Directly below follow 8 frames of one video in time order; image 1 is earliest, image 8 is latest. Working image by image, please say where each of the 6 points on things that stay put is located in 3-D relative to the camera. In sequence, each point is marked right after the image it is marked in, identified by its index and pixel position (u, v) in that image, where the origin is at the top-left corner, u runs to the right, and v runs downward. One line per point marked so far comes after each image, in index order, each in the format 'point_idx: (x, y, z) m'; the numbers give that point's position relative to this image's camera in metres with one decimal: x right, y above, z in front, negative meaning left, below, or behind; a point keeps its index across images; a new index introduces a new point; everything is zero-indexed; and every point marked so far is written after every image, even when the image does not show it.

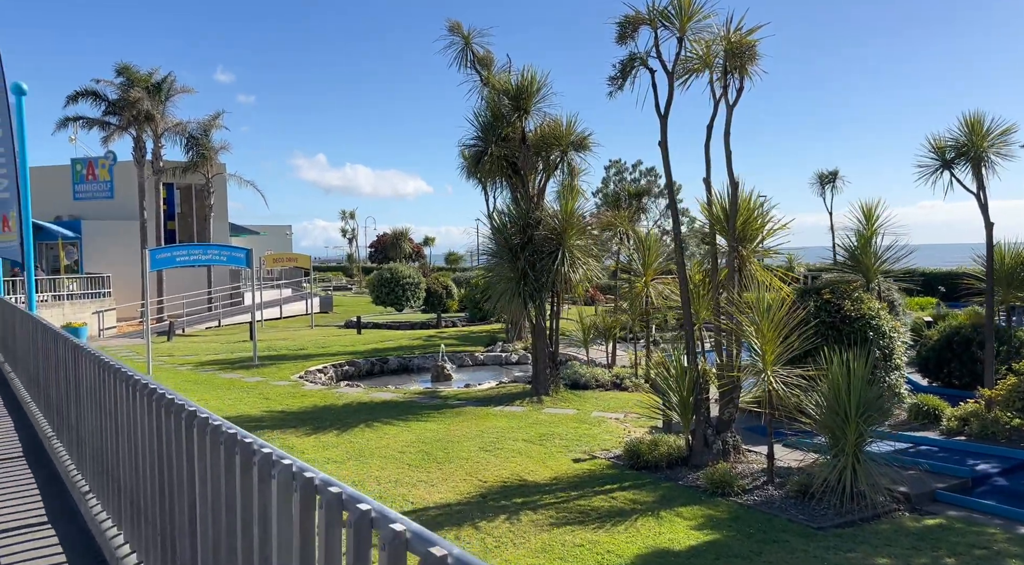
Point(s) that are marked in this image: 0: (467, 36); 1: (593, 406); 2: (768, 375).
0: (-0.7, +3.7, +10.8) m
1: (+1.2, -1.8, +10.6) m
2: (+2.4, -0.9, +6.8) m
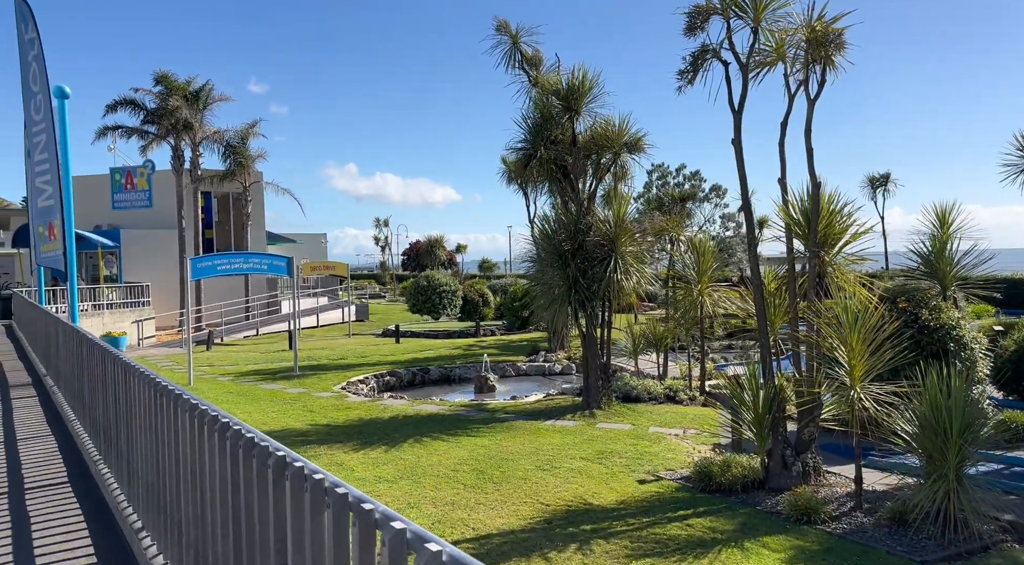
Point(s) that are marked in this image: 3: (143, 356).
0: (0.0, +3.6, +10.4) m
1: (+1.9, -1.9, +10.1) m
2: (+3.0, -0.9, +6.2) m
3: (-8.6, -1.7, +16.8) m
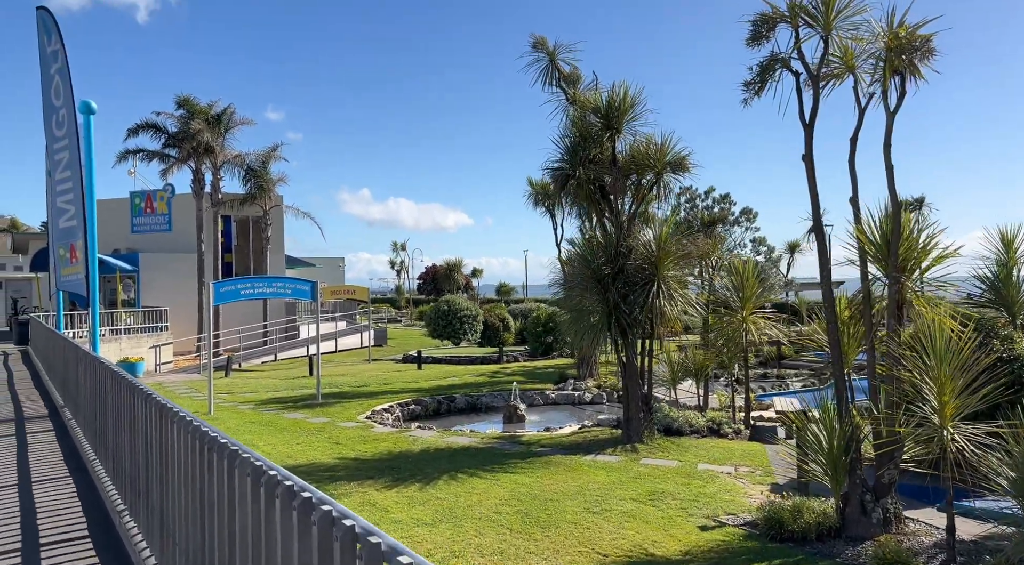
0: (+0.6, +3.2, +10.1) m
1: (+2.4, -2.3, +9.4) m
2: (+3.4, -1.2, +5.6) m
3: (-8.0, -2.3, +16.4) m
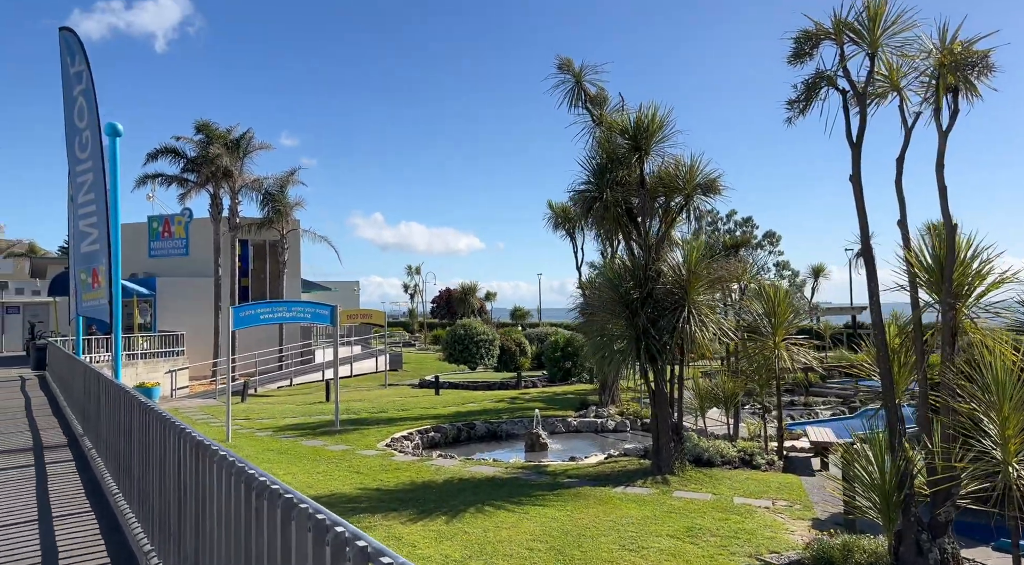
0: (+0.9, +2.9, +9.9) m
1: (+2.8, -2.6, +9.1) m
2: (+3.7, -1.4, +5.3) m
3: (-7.5, -2.8, +16.2) m
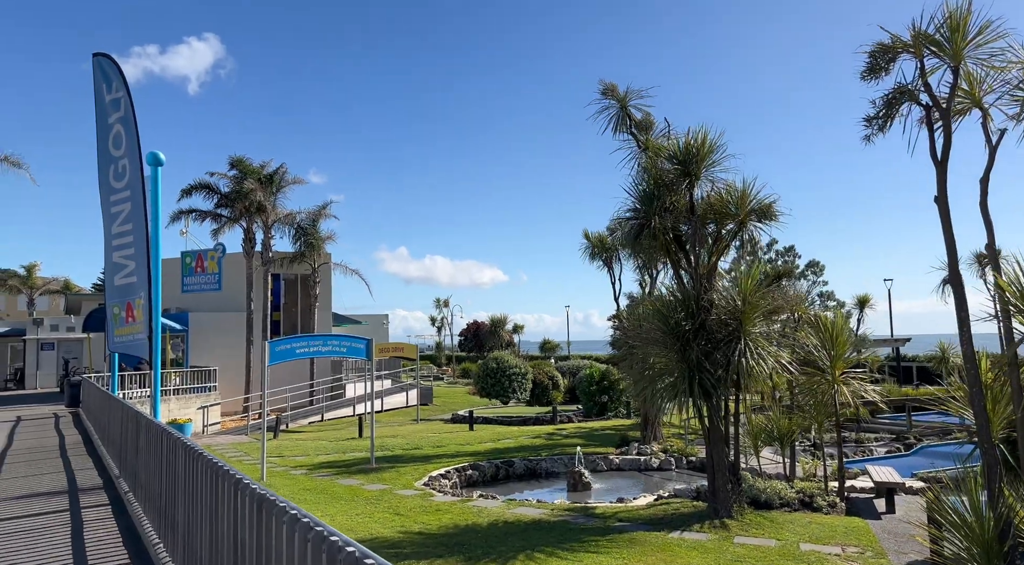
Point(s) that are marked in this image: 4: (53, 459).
0: (+1.5, +2.5, +9.6) m
1: (+3.3, -3.0, +8.5) m
2: (+4.1, -1.5, +4.8) m
3: (-6.7, -3.6, +15.9) m
4: (-6.1, -2.4, +9.6) m
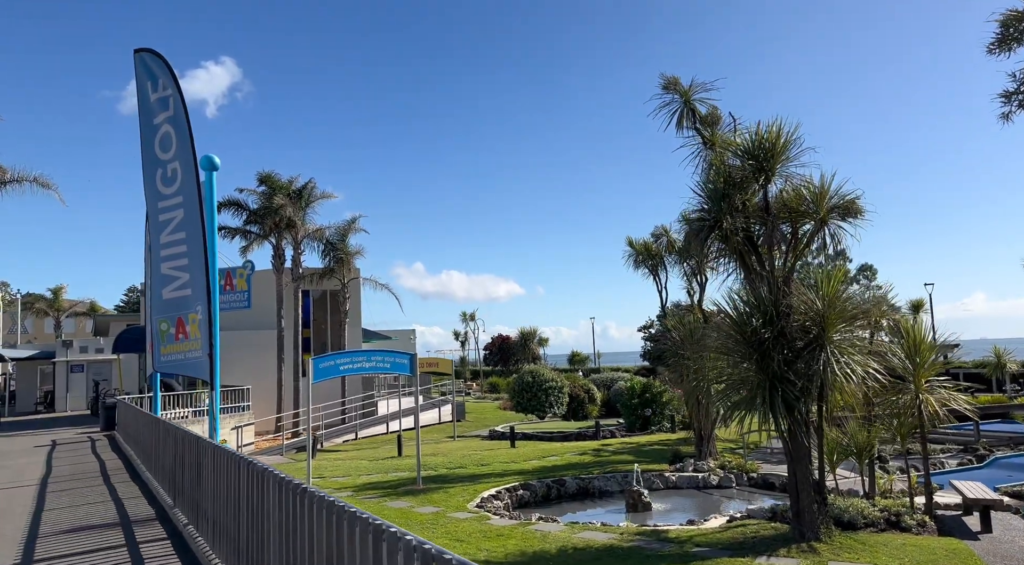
0: (+2.2, +2.4, +9.1) m
1: (+4.1, -3.0, +7.8) m
2: (+4.8, -1.5, +4.1) m
3: (-5.7, -3.9, +15.4) m
4: (-5.3, -2.6, +9.1) m
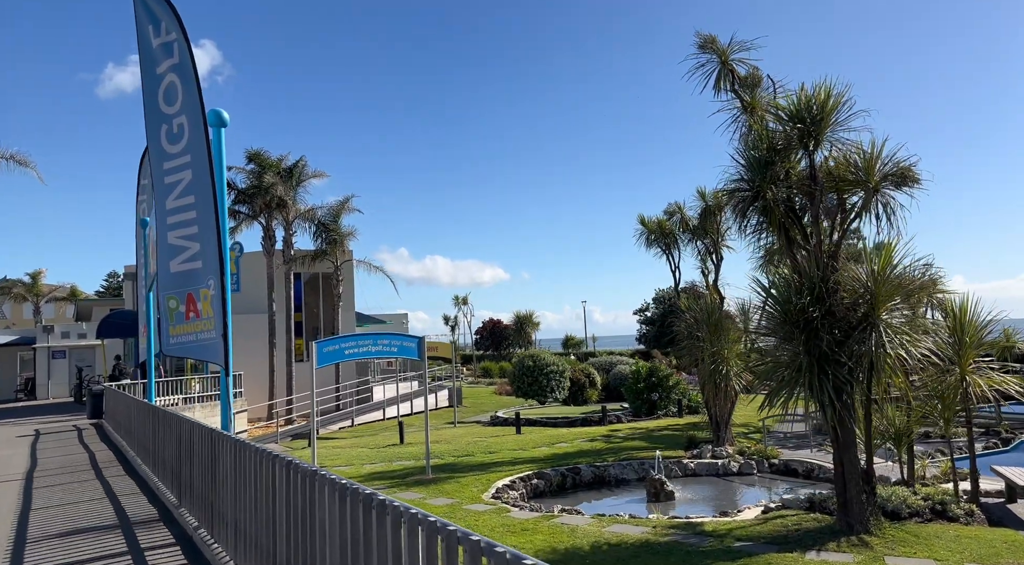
0: (+2.5, +2.7, +8.4) m
1: (+4.5, -2.7, +7.3) m
2: (+5.2, -1.3, +3.5) m
3: (-5.5, -3.5, +14.7) m
4: (-5.0, -2.3, +8.4) m
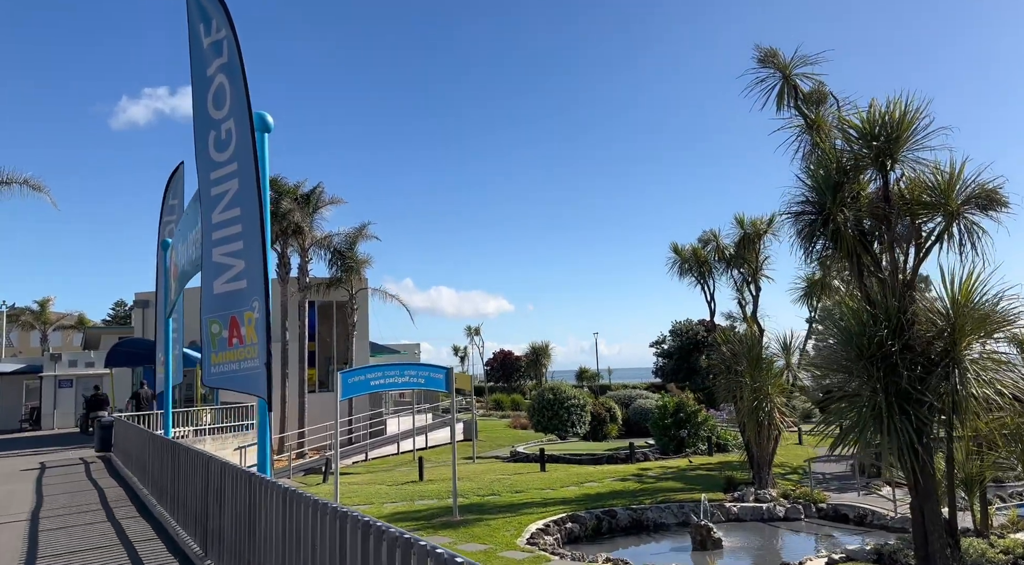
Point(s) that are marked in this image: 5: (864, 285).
0: (+3.0, +2.4, +7.9) m
1: (+4.9, -3.0, +6.5) m
2: (+5.6, -1.4, +2.8) m
3: (-5.0, -4.1, +14.0) m
4: (-4.5, -2.6, +7.7) m
5: (+3.8, -0.1, +7.8) m
